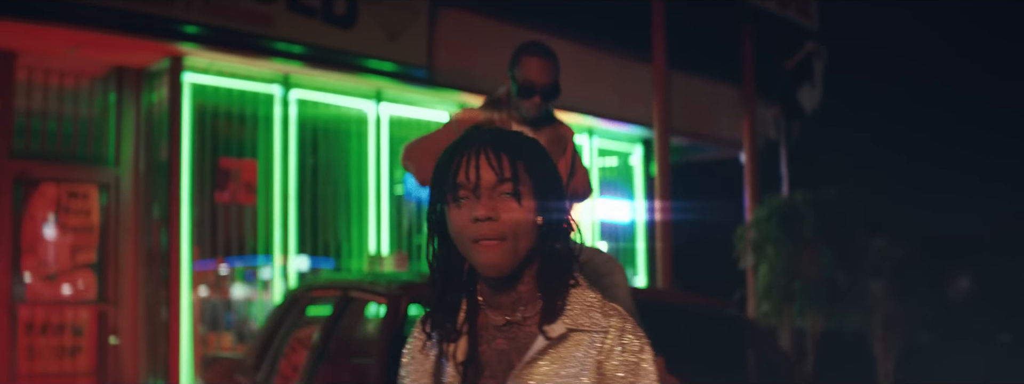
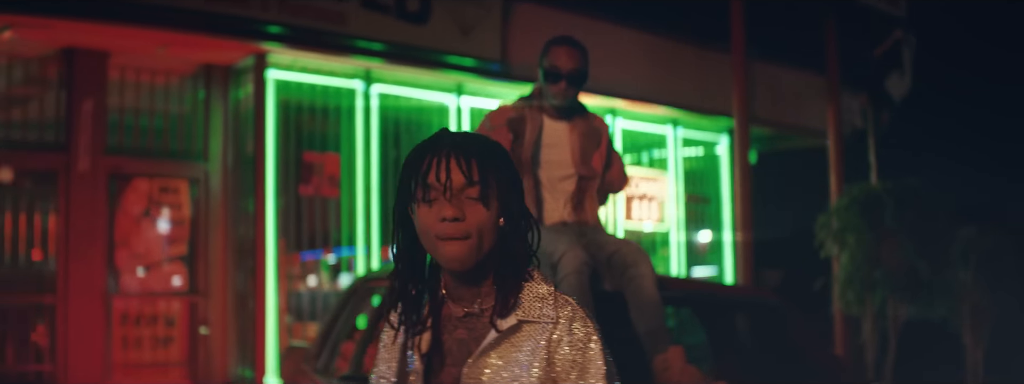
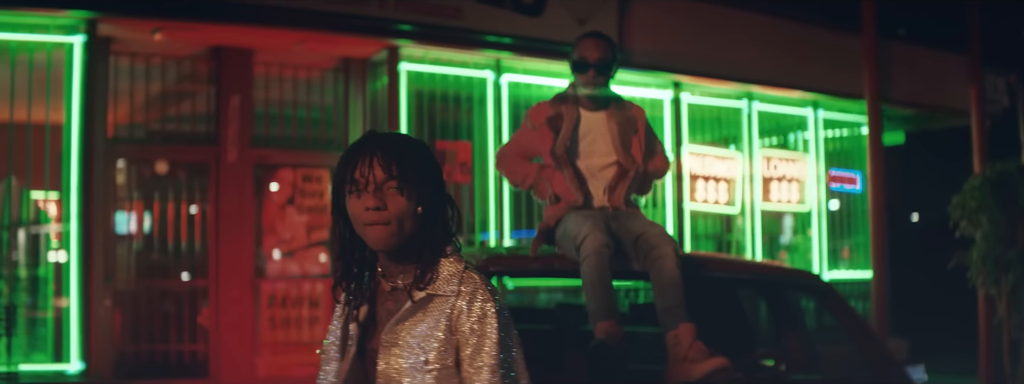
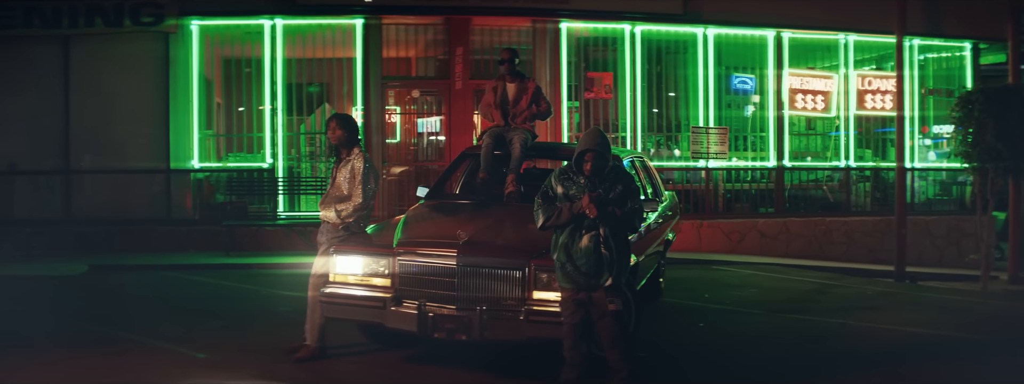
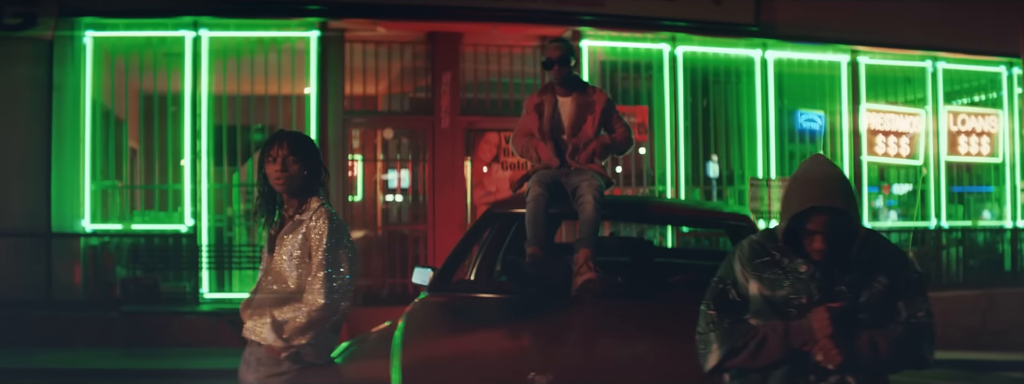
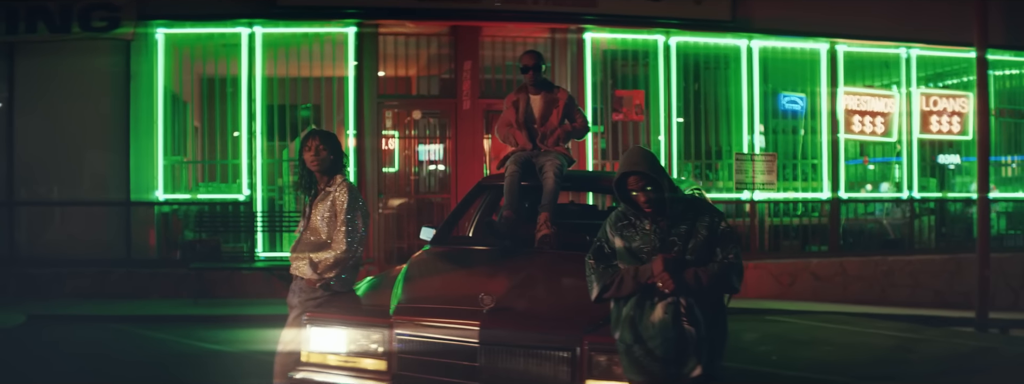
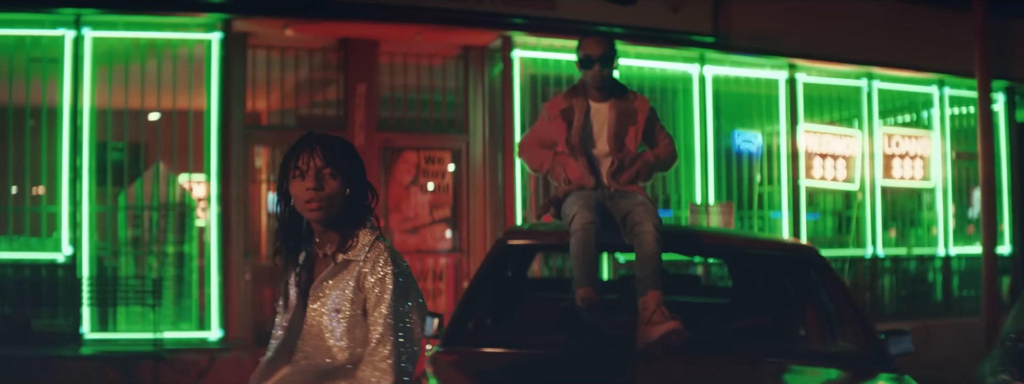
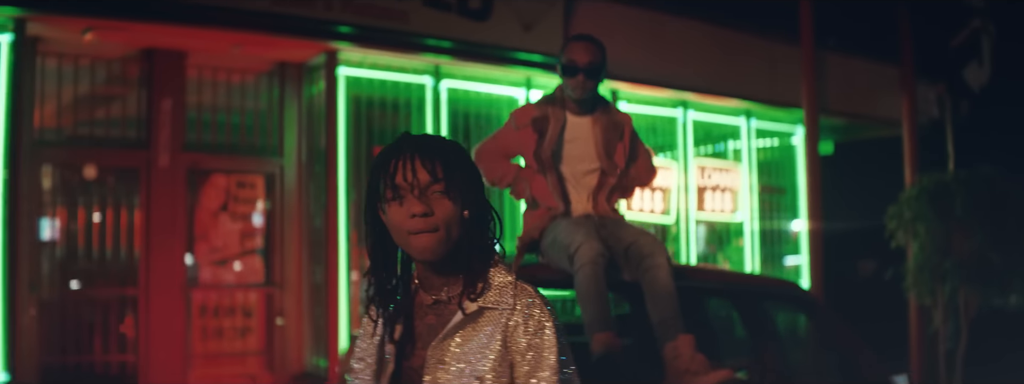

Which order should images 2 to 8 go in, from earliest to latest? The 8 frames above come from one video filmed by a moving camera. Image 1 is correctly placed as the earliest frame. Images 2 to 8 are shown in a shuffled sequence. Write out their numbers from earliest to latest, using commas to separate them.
2, 8, 3, 7, 5, 6, 4
